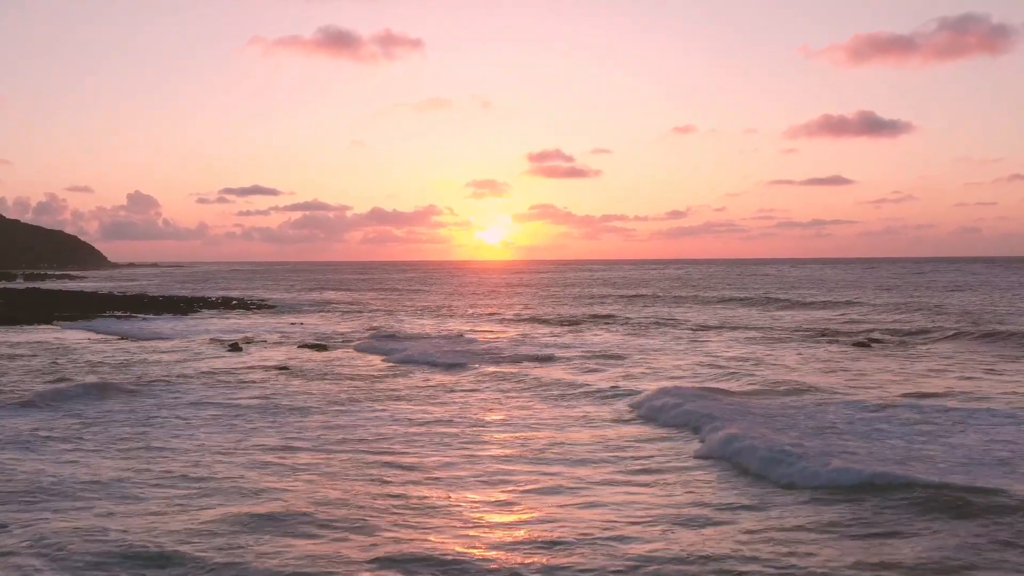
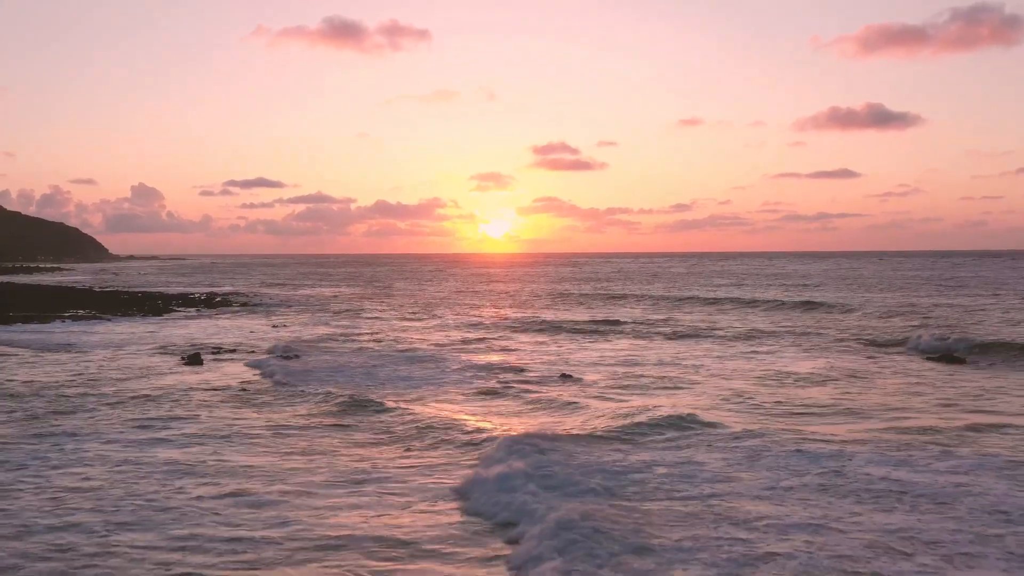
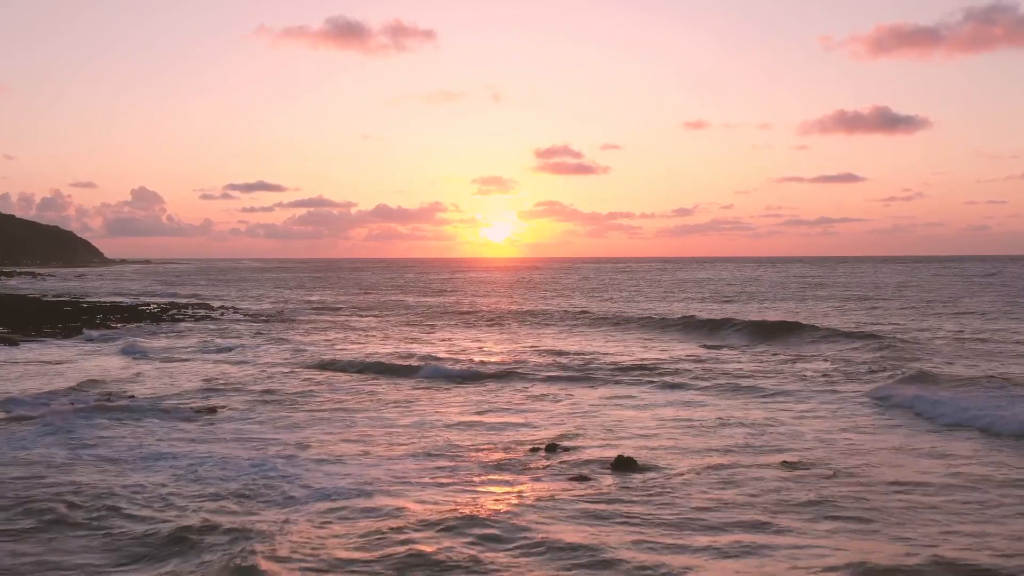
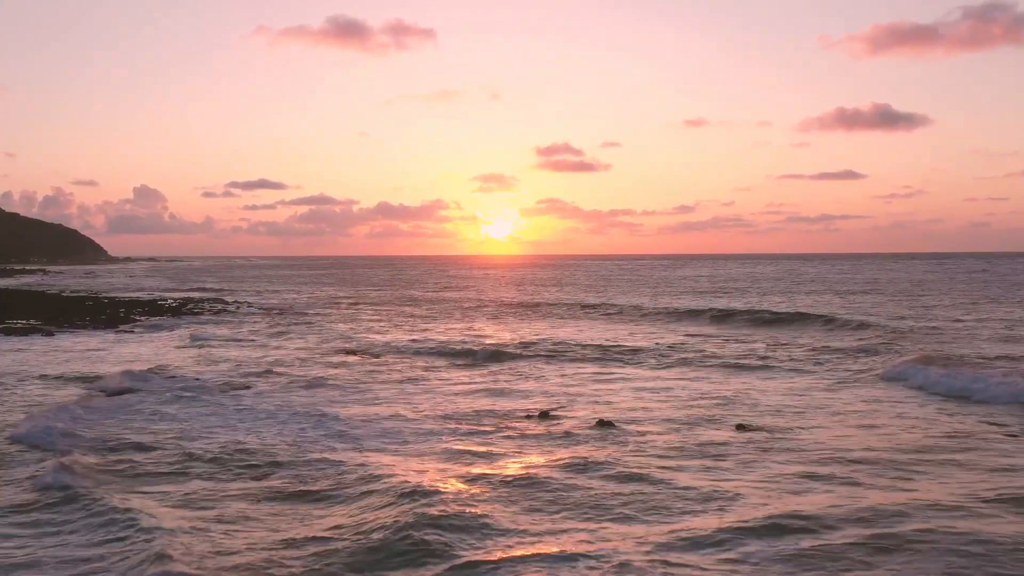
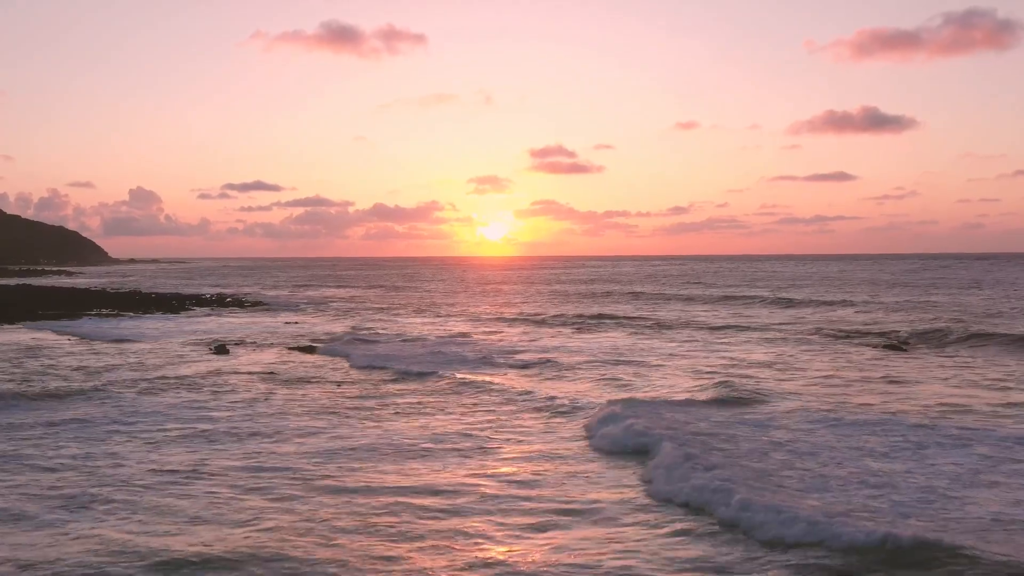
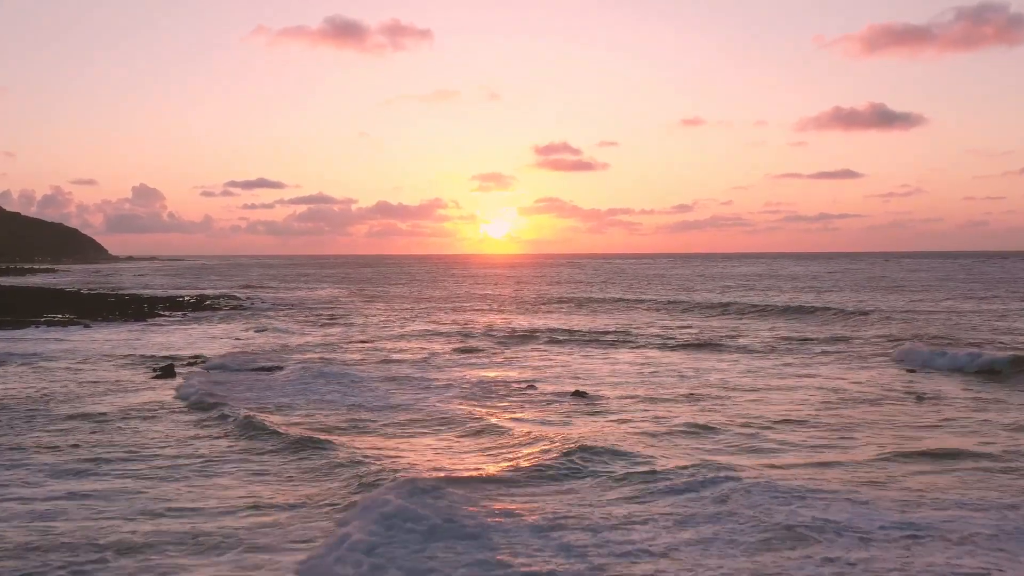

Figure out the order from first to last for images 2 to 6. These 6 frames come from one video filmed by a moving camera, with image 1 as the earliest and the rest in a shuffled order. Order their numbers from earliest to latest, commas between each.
5, 2, 6, 4, 3
